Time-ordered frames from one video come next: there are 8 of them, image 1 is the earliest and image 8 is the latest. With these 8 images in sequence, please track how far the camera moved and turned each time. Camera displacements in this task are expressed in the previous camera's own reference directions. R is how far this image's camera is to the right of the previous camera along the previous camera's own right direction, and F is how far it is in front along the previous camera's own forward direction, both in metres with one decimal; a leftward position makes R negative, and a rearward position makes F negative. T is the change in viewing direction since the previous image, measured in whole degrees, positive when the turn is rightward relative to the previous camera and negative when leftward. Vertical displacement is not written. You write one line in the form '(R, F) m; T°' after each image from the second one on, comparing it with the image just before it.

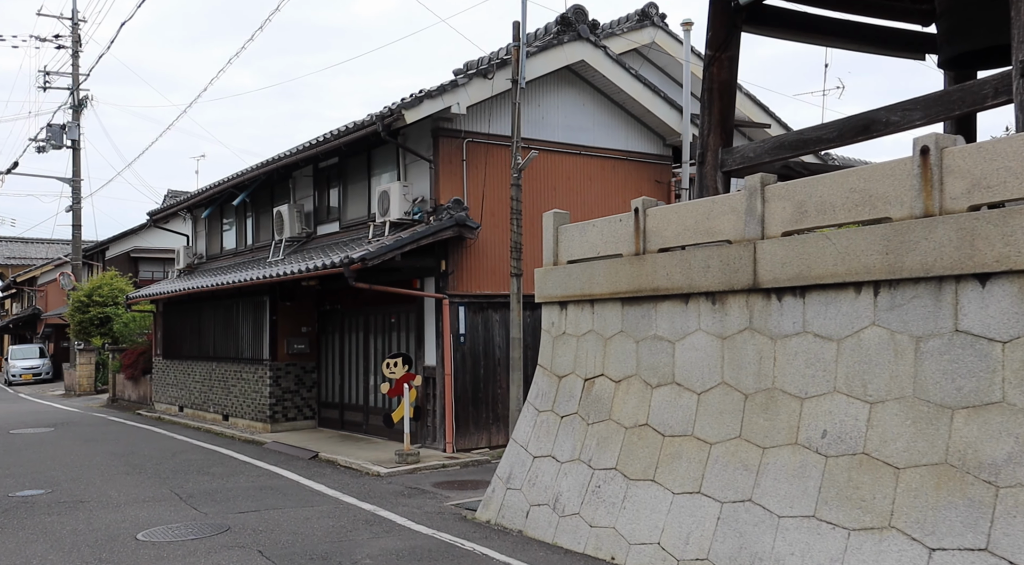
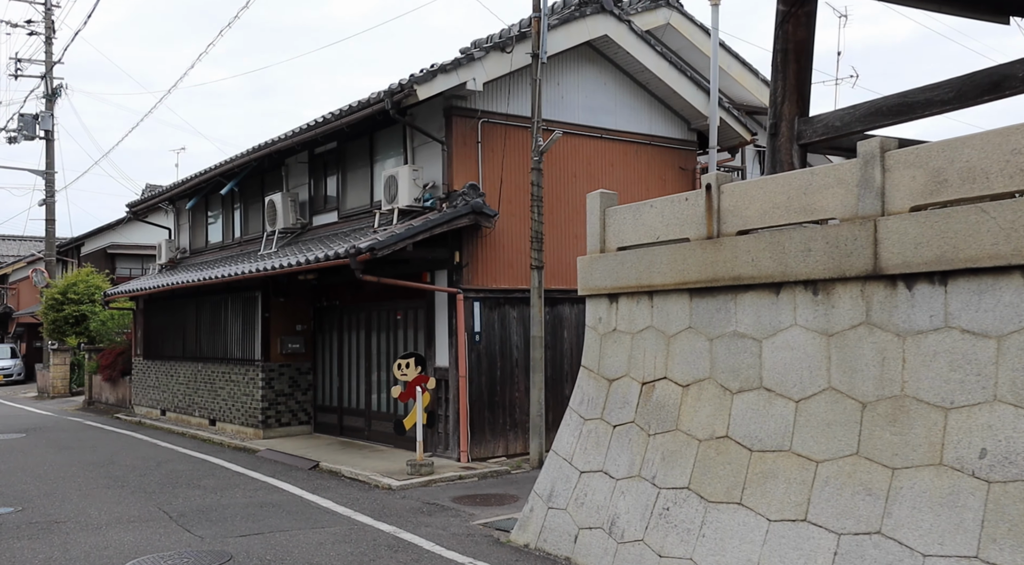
(-0.5, +1.1) m; +1°
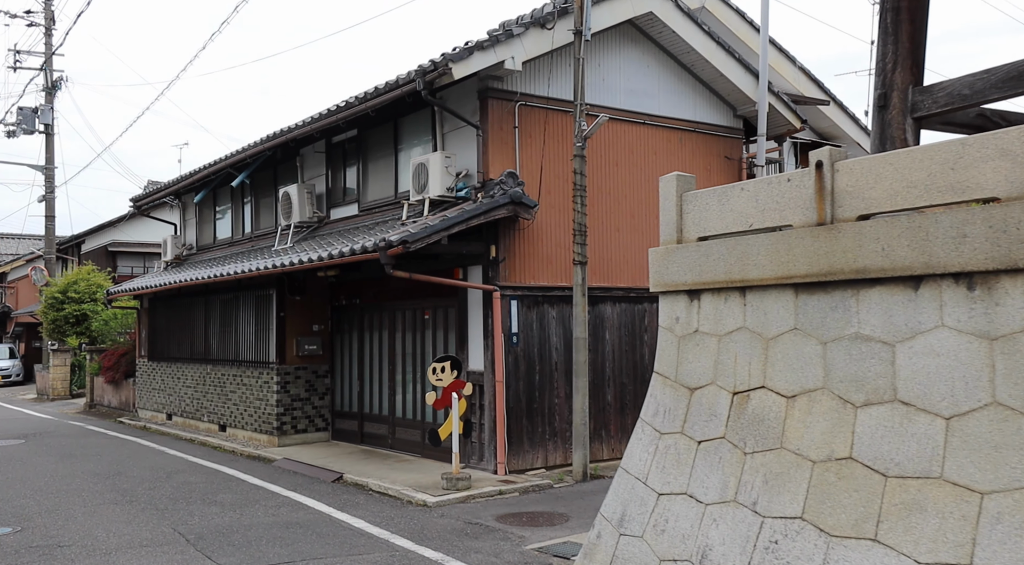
(-0.5, +1.0) m; 0°
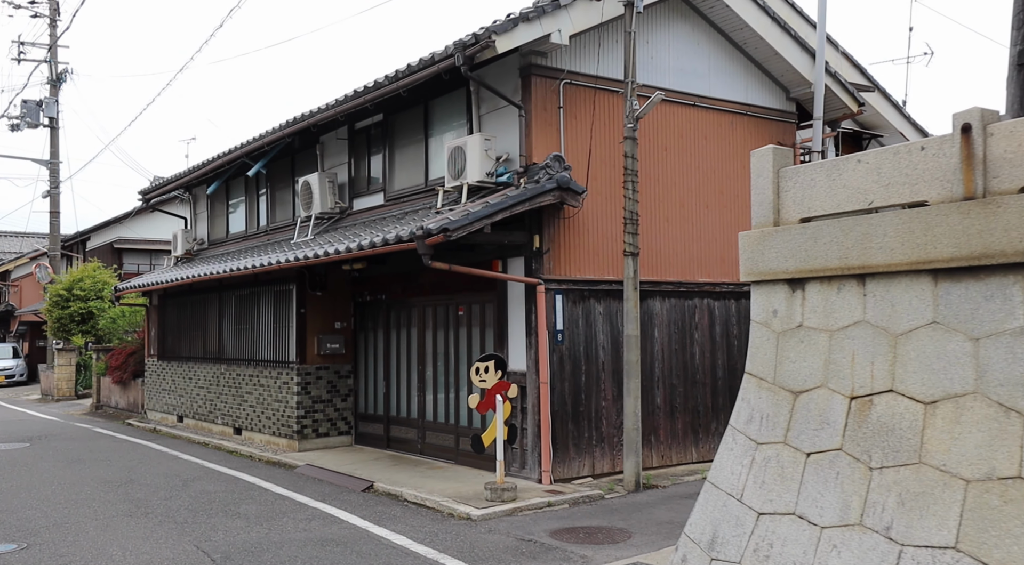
(-0.5, +0.9) m; 0°
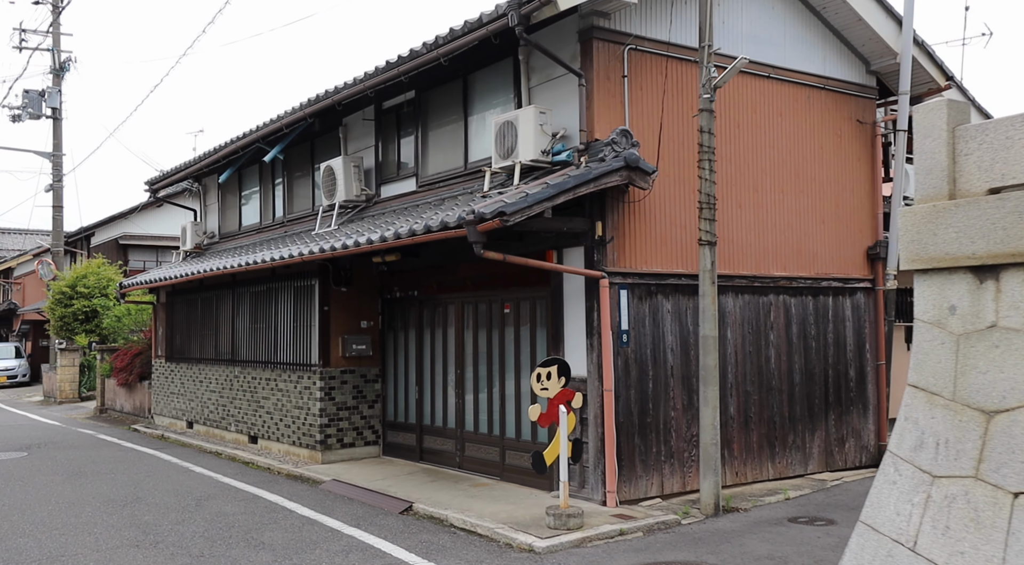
(-0.5, +1.3) m; 0°
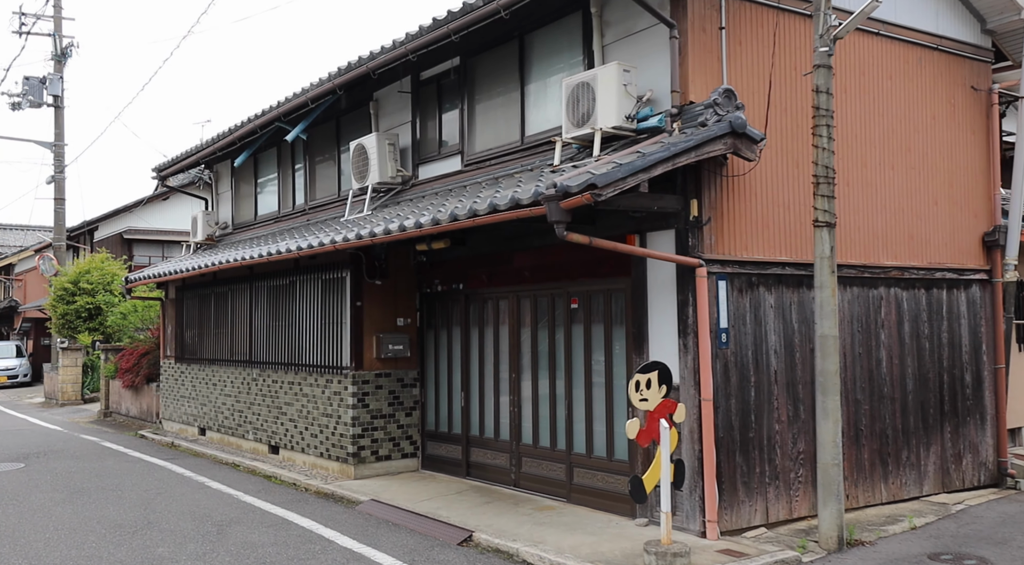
(-0.6, +1.4) m; 0°
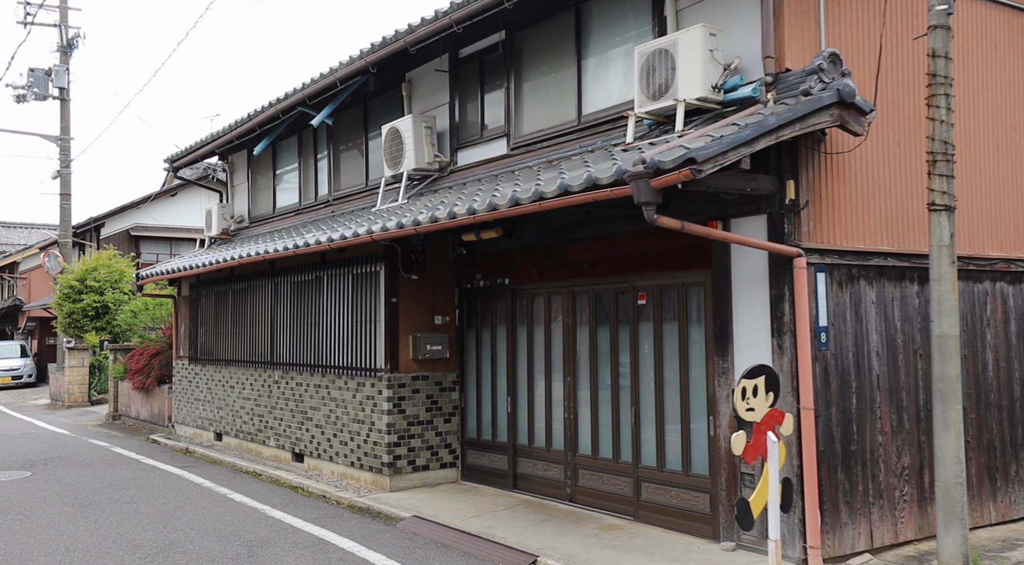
(-0.5, +0.9) m; 0°
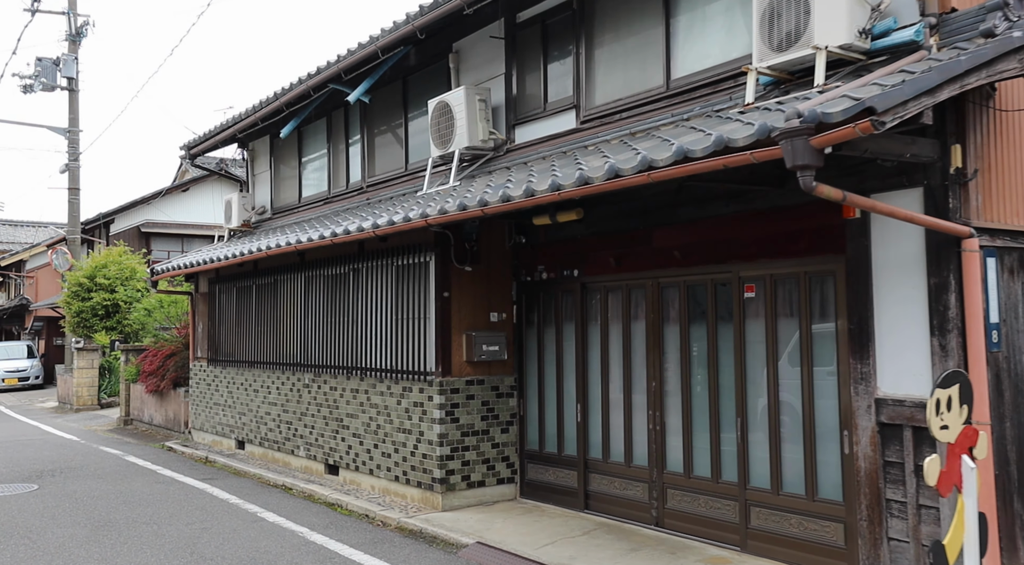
(-0.6, +1.2) m; 0°
